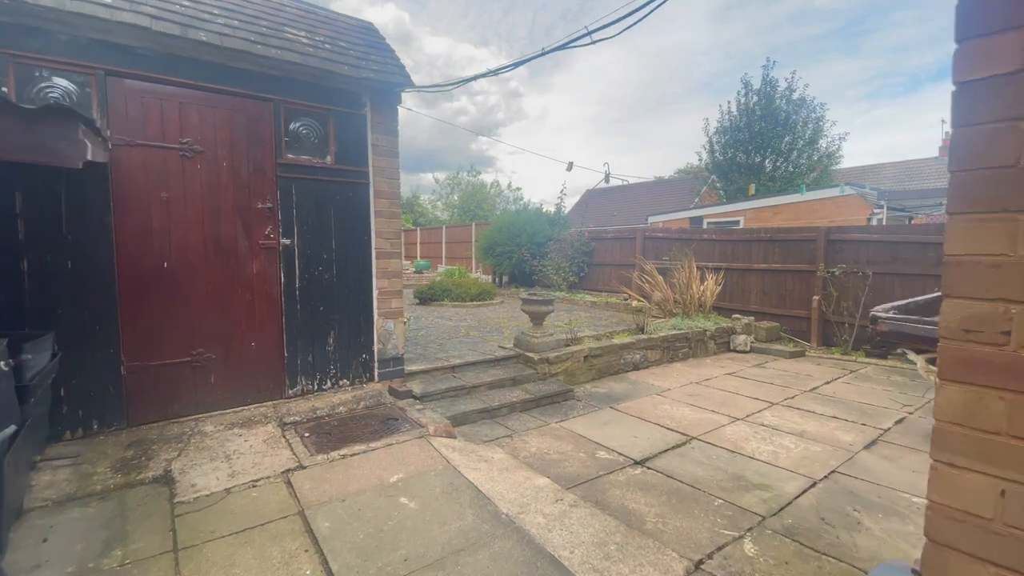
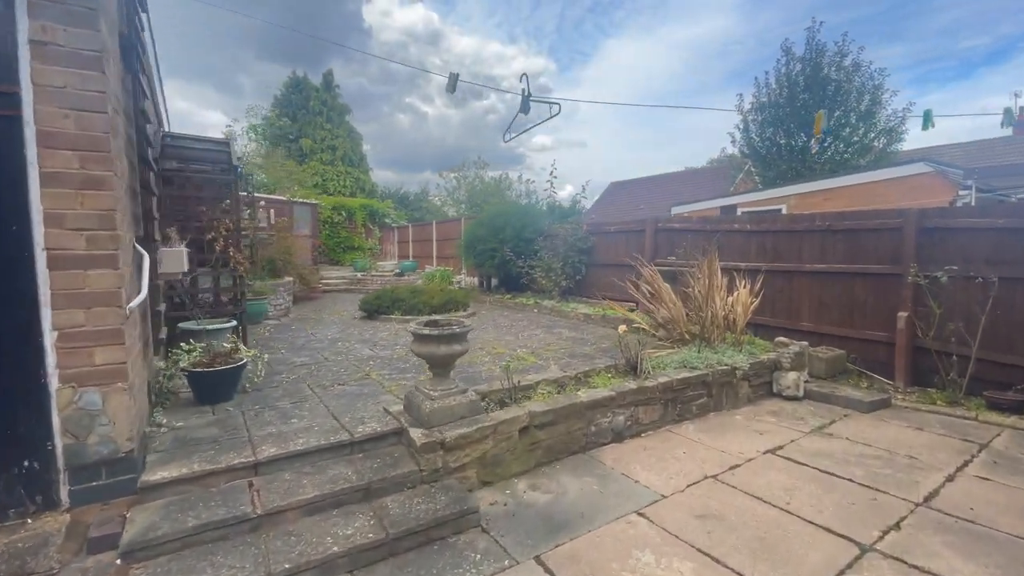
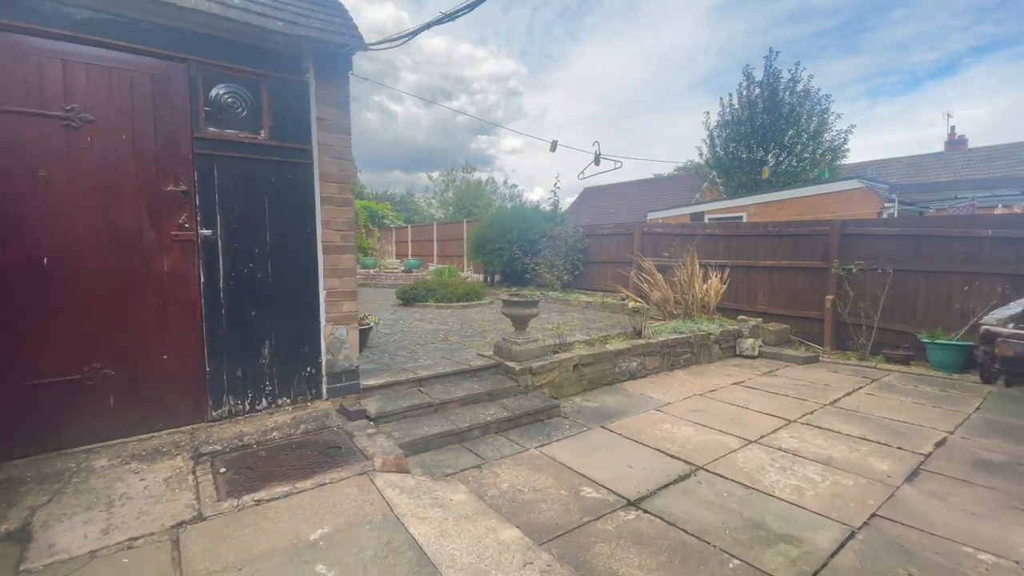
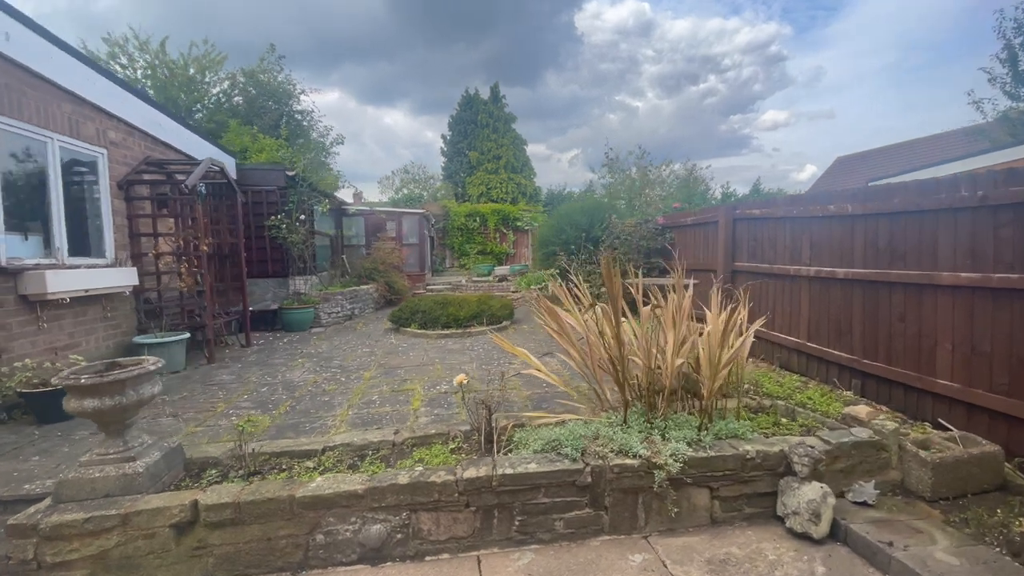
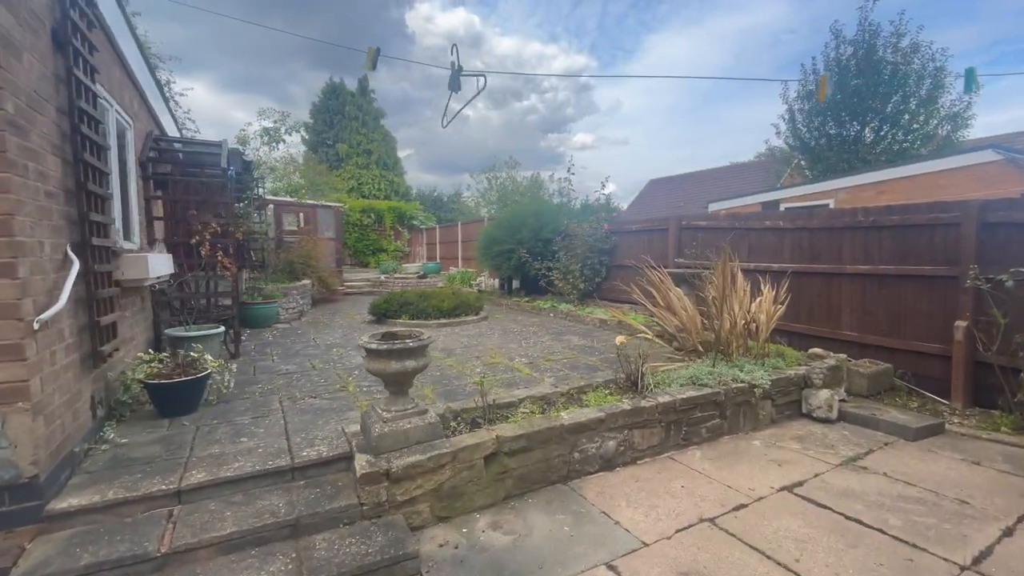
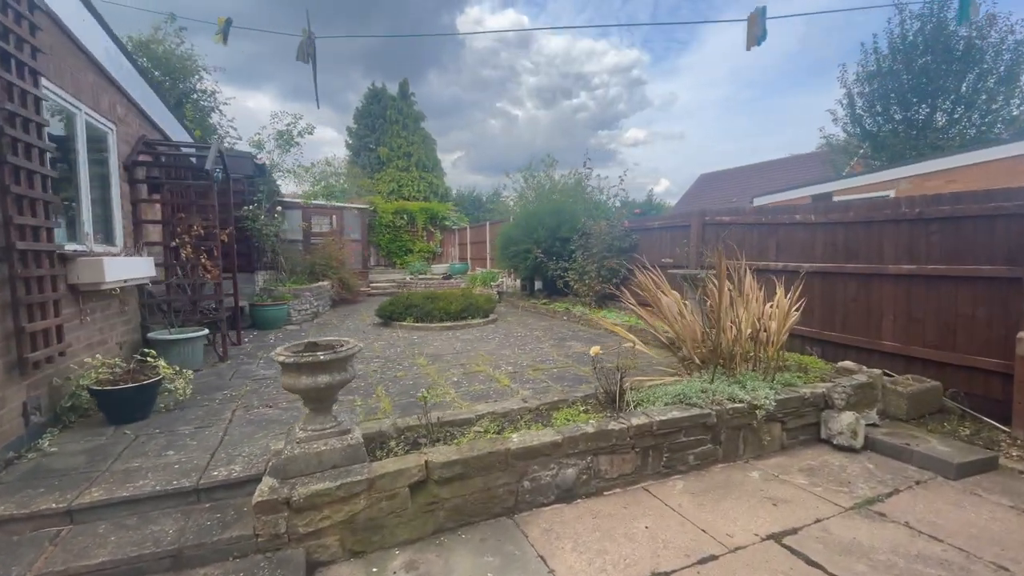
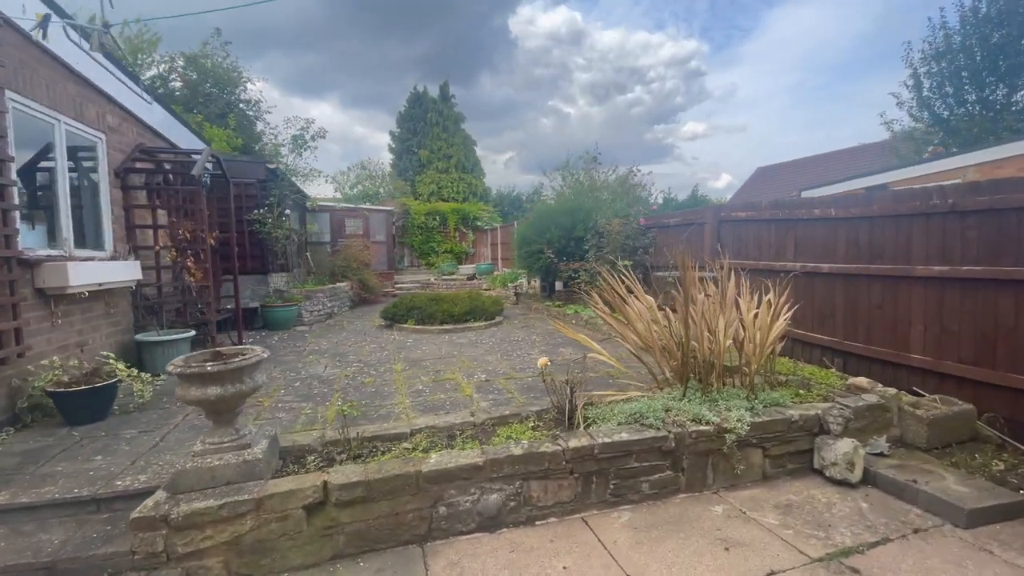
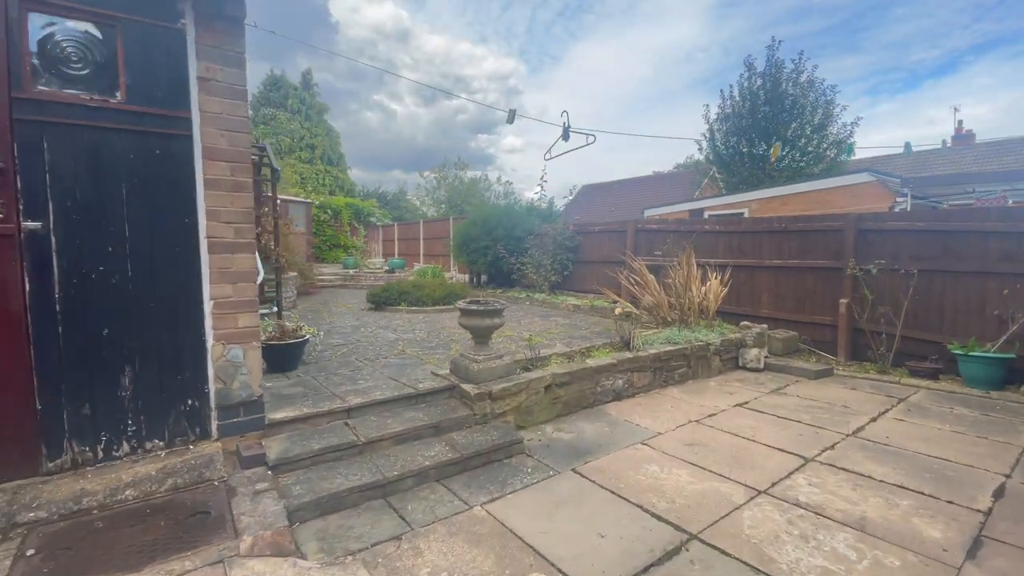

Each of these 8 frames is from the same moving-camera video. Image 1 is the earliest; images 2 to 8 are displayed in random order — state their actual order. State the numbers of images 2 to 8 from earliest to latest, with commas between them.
3, 8, 2, 5, 6, 7, 4
